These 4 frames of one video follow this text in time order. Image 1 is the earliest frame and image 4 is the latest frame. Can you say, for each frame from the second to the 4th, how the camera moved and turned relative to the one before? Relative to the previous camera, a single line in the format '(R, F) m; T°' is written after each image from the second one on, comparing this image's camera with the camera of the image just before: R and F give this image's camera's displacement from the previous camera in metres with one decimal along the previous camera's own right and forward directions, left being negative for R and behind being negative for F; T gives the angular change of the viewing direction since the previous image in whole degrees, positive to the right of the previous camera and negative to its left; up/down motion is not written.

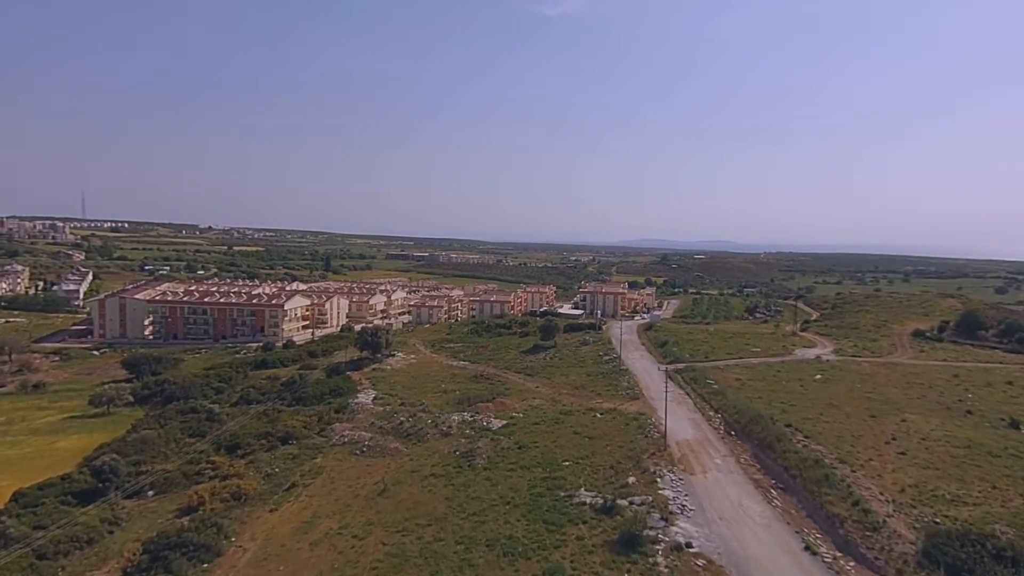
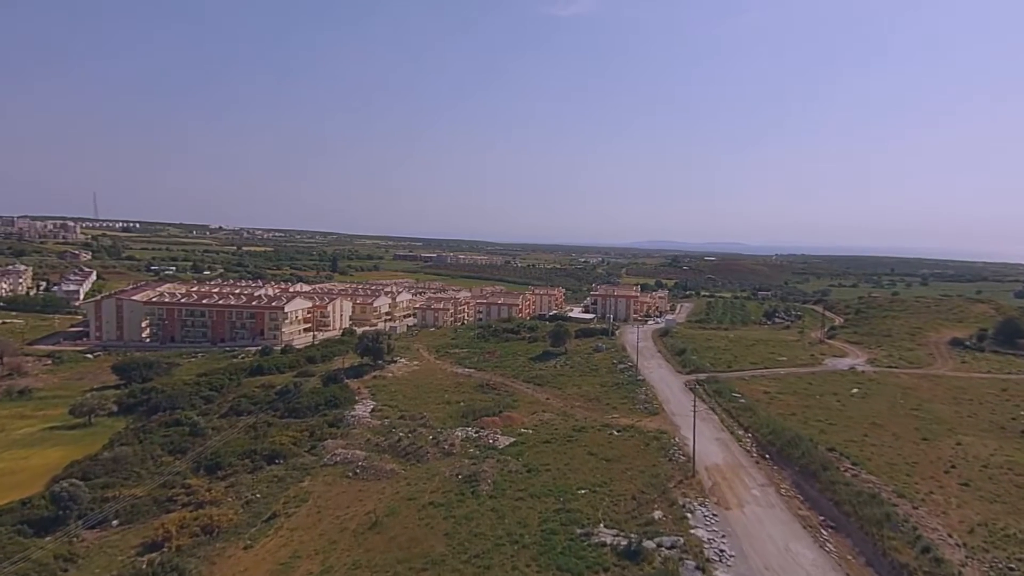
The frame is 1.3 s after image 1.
(-0.1, +3.0) m; -1°
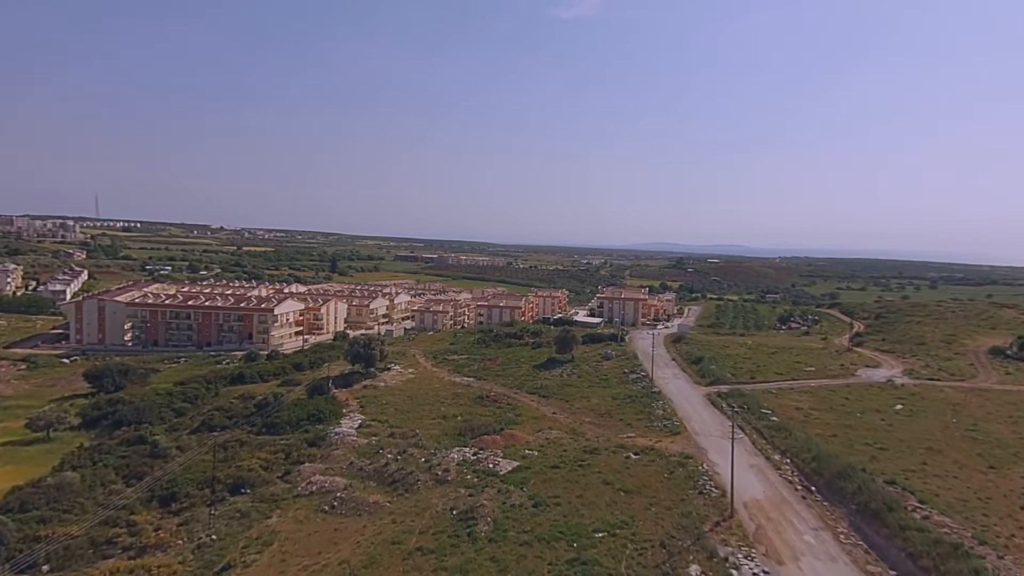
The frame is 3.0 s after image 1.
(-0.1, +3.9) m; 0°
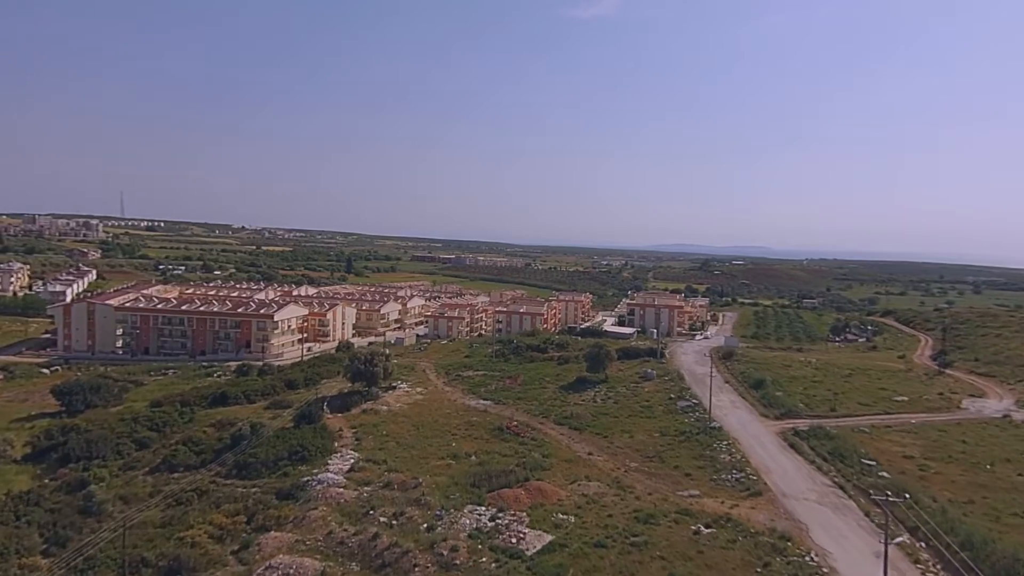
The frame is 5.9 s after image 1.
(-0.5, +6.8) m; -2°
